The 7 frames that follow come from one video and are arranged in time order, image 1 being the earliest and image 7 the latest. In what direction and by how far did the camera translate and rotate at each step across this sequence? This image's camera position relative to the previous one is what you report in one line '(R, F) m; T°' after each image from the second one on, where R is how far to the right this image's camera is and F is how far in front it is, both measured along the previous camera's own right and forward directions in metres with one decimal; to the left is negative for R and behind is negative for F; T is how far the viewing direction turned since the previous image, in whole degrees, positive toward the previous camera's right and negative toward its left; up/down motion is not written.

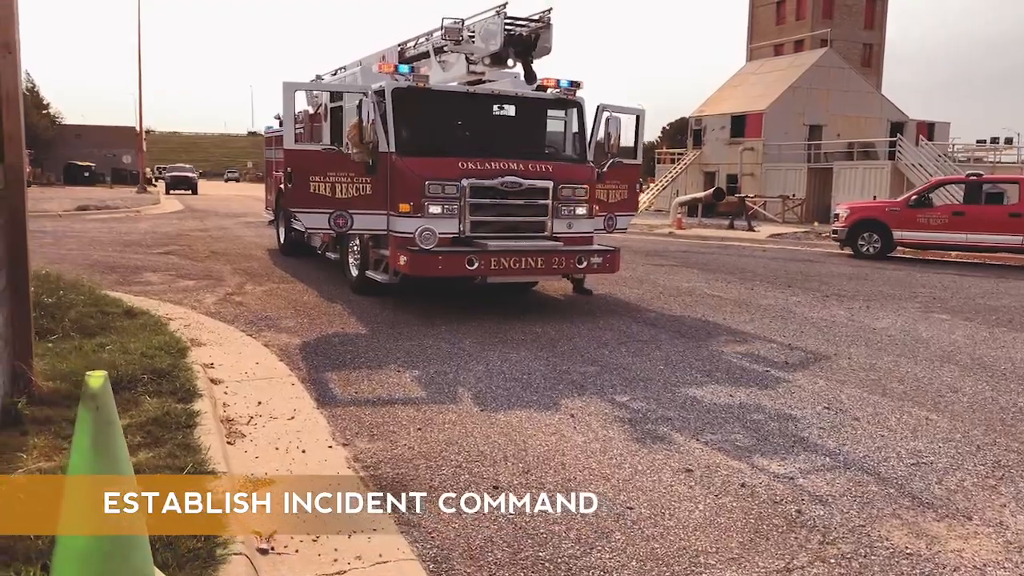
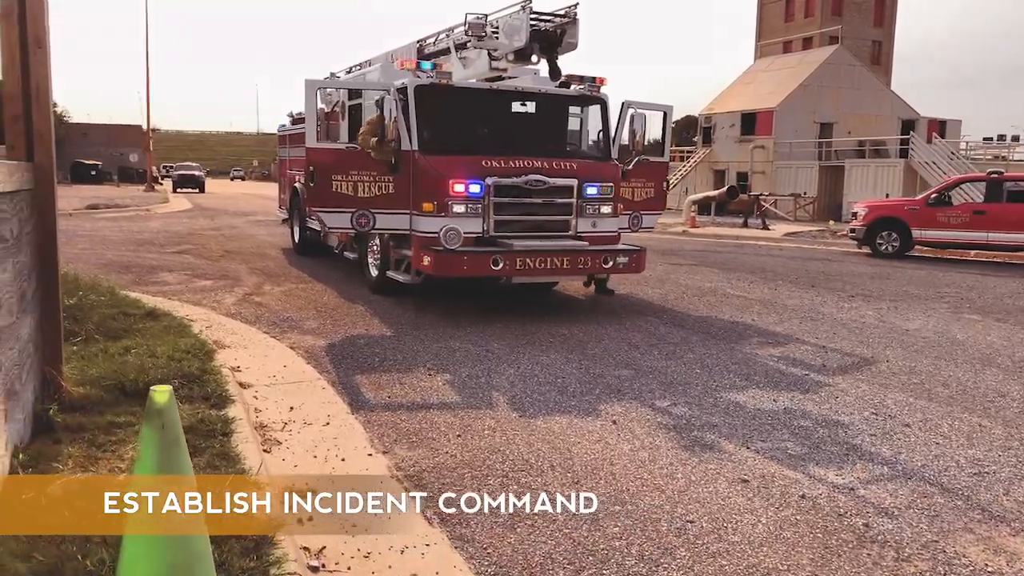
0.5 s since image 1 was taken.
(-0.2, +0.2) m; 0°
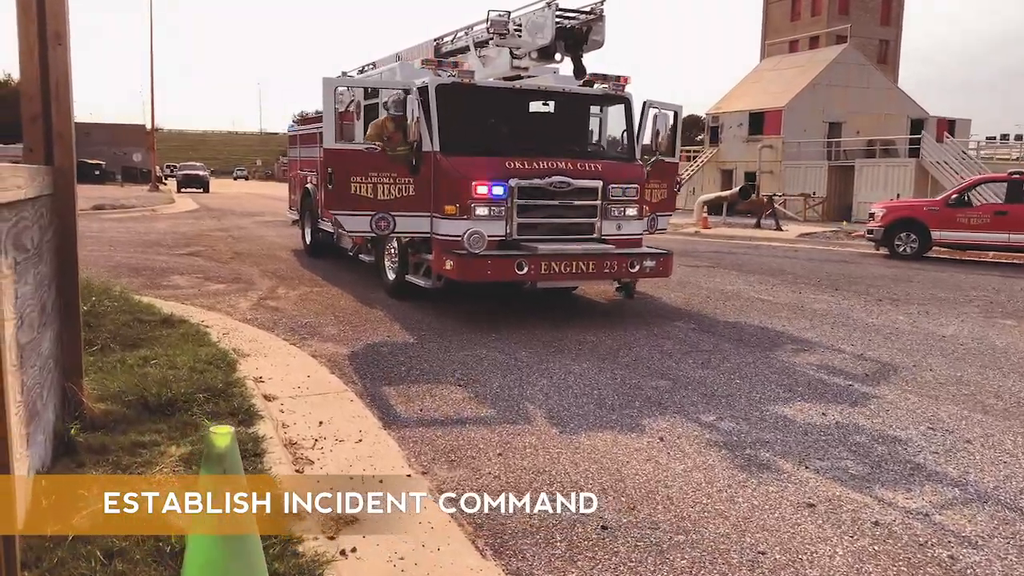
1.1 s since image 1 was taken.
(-0.2, +0.2) m; 0°
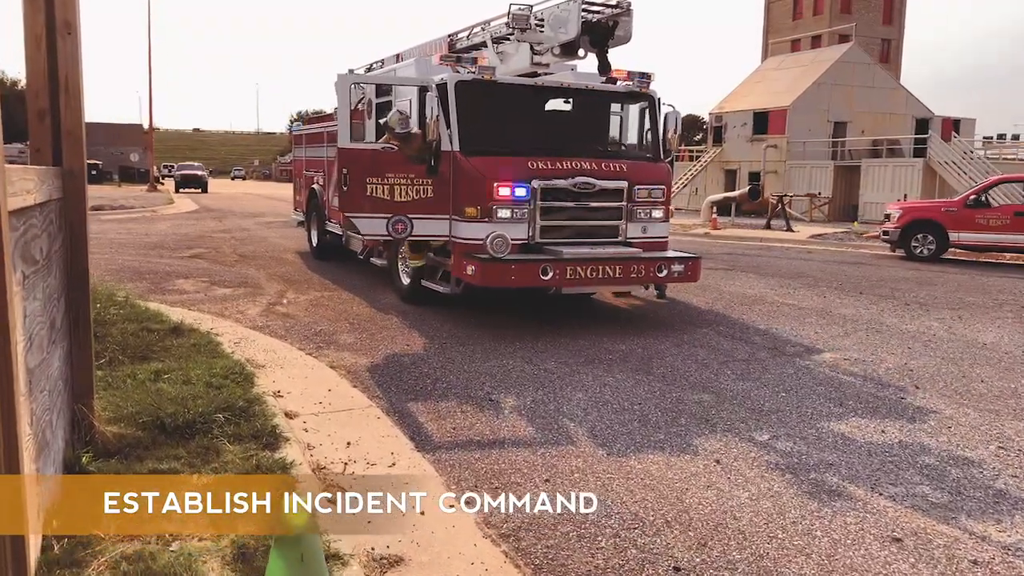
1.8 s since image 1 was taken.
(-0.3, +0.3) m; 0°
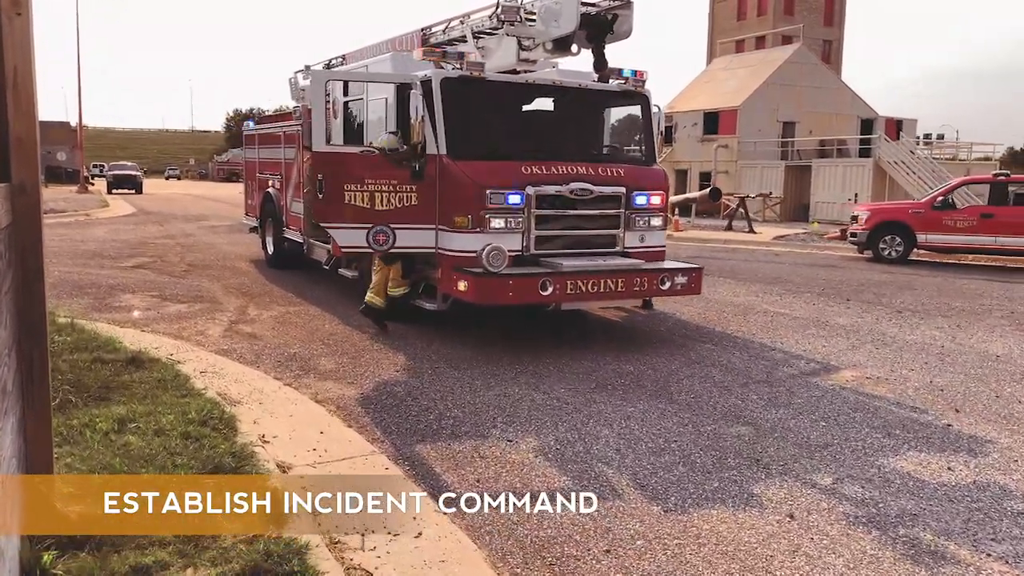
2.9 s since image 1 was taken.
(-0.4, +0.7) m; +4°
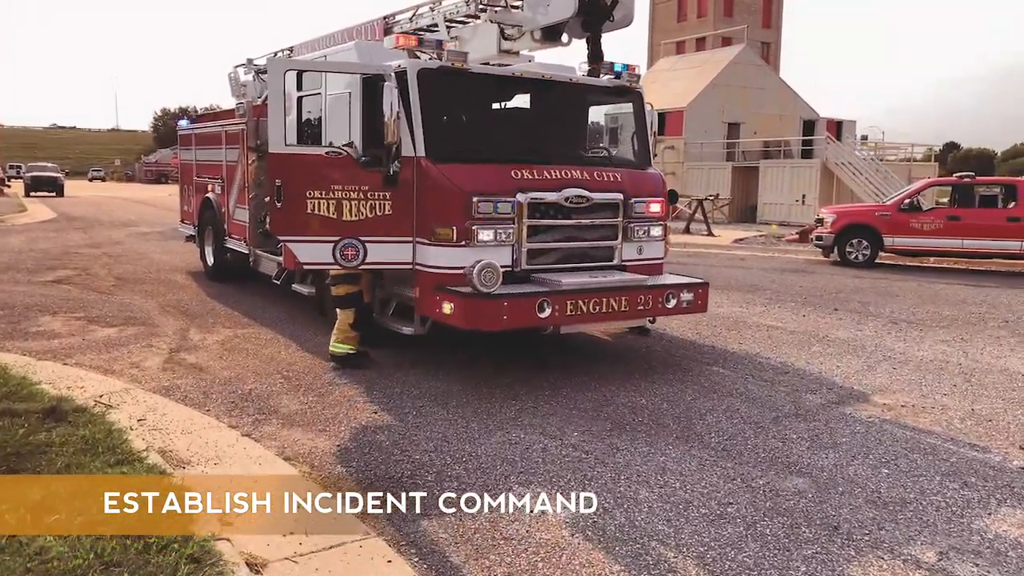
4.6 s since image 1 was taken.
(-0.4, +0.9) m; +4°
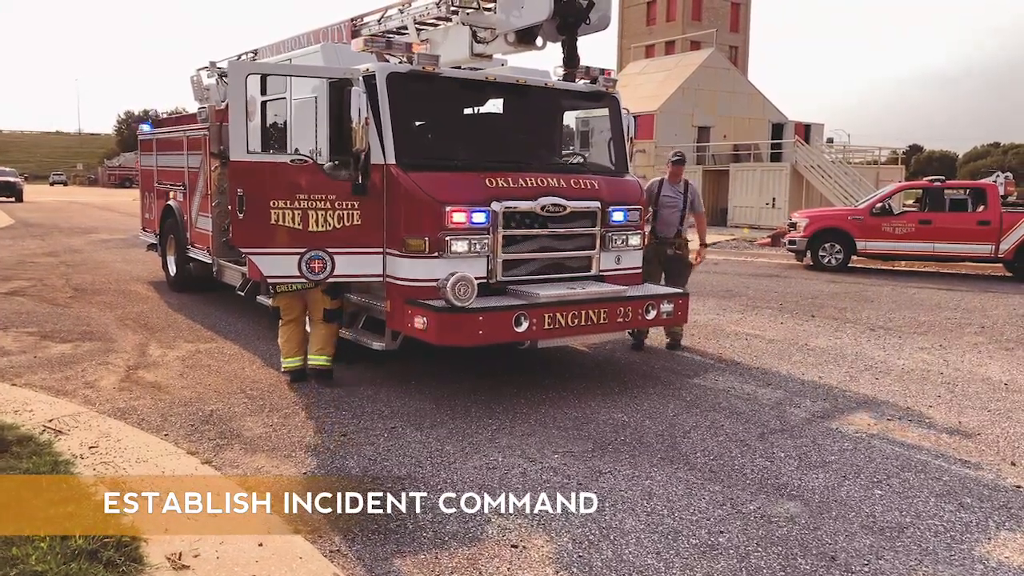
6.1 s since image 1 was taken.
(0.0, +0.2) m; +2°
